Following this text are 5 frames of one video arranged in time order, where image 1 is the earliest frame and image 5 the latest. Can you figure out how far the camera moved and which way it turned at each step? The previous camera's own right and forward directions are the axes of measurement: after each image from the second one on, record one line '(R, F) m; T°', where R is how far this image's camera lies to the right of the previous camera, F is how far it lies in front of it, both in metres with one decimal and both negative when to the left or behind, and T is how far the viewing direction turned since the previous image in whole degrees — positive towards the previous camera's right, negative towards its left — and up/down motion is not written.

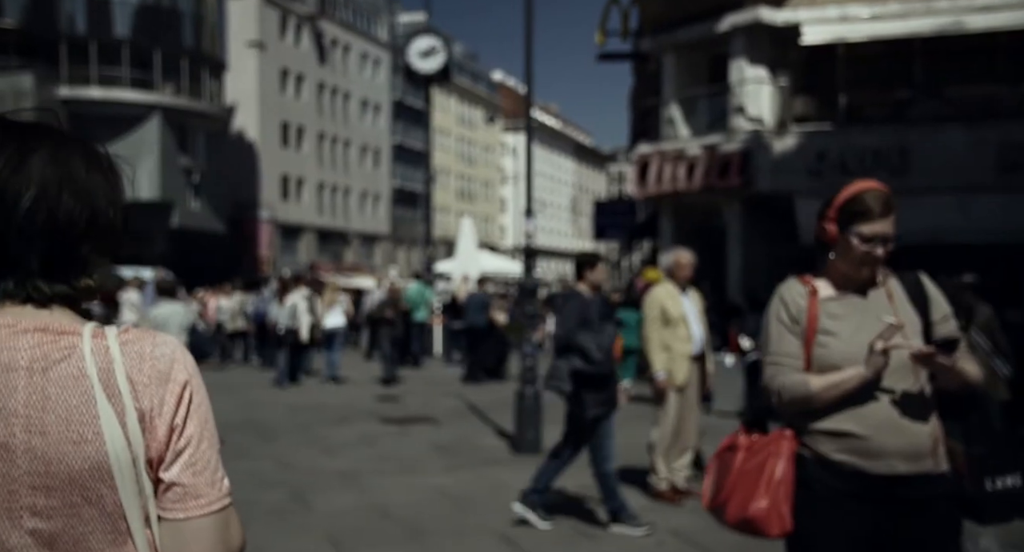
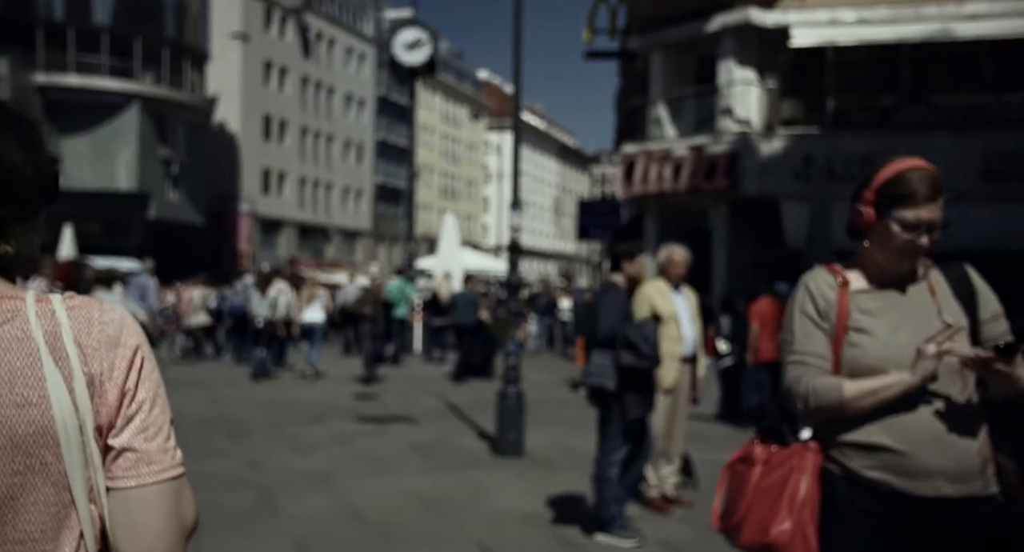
(0.0, +0.3) m; +1°
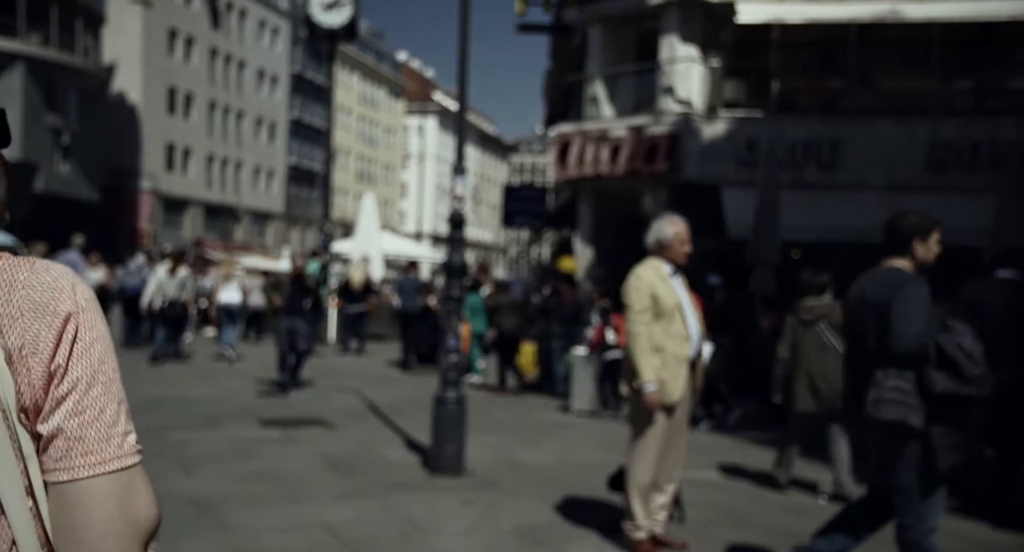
(-0.2, +1.7) m; +5°
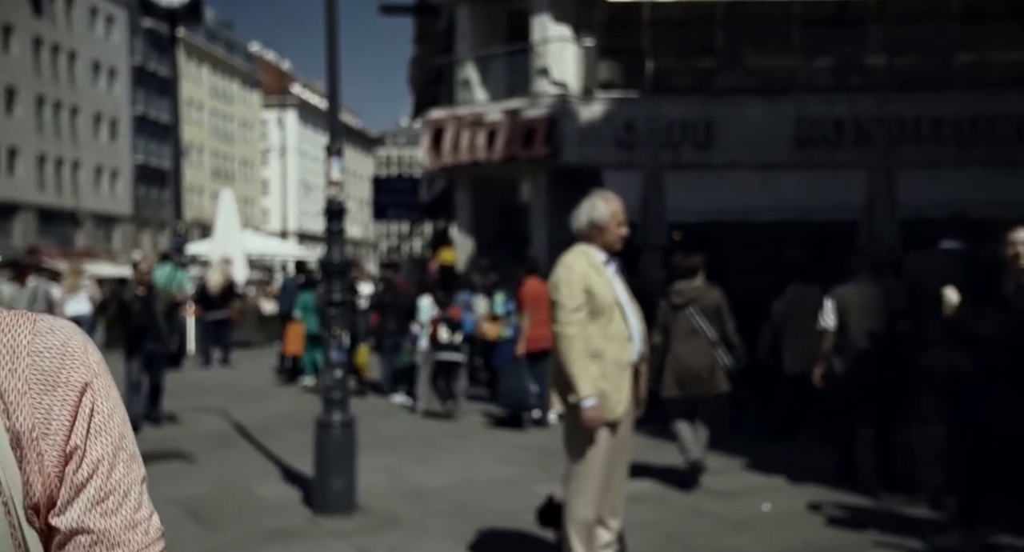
(-0.2, +1.2) m; +8°
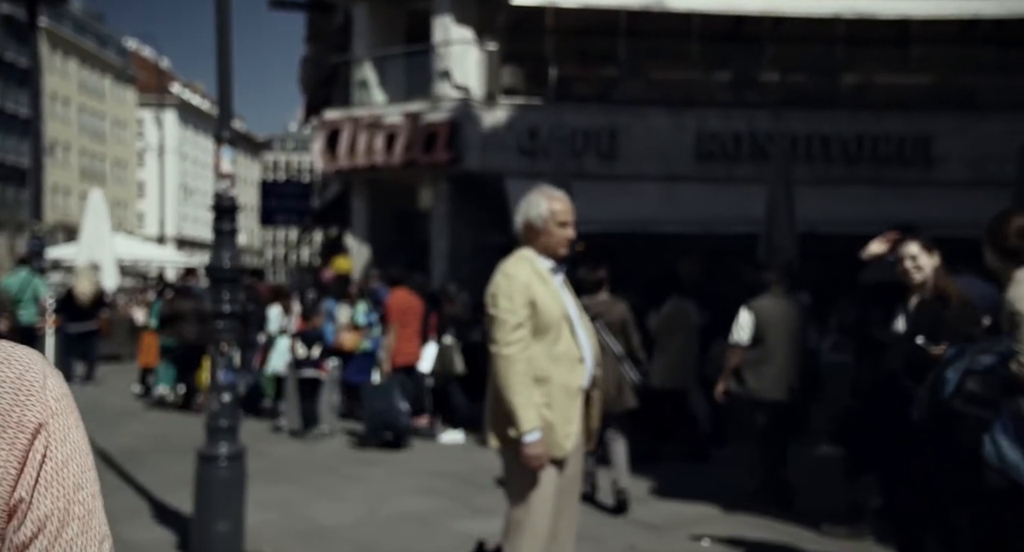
(-0.2, +0.8) m; +7°
